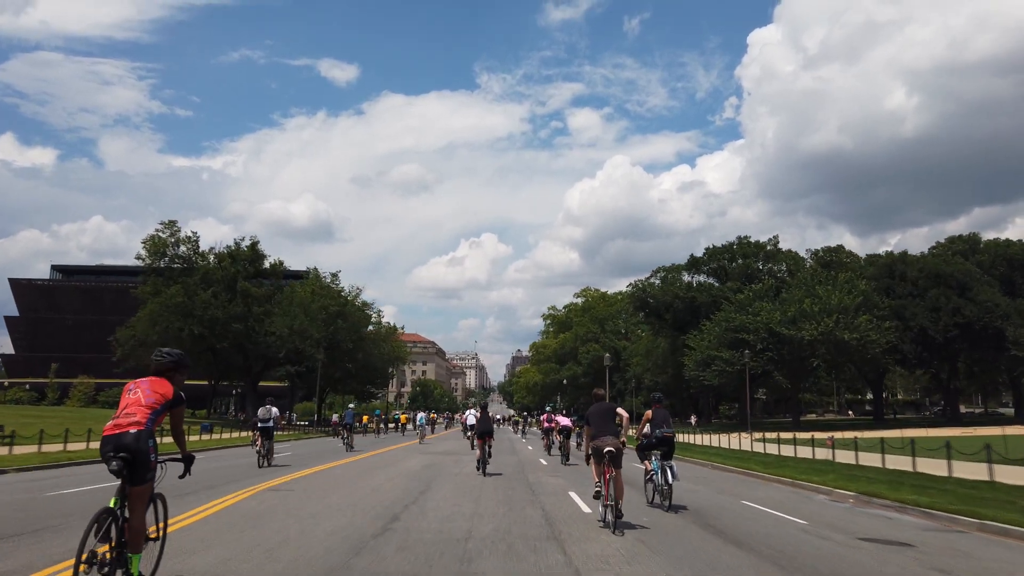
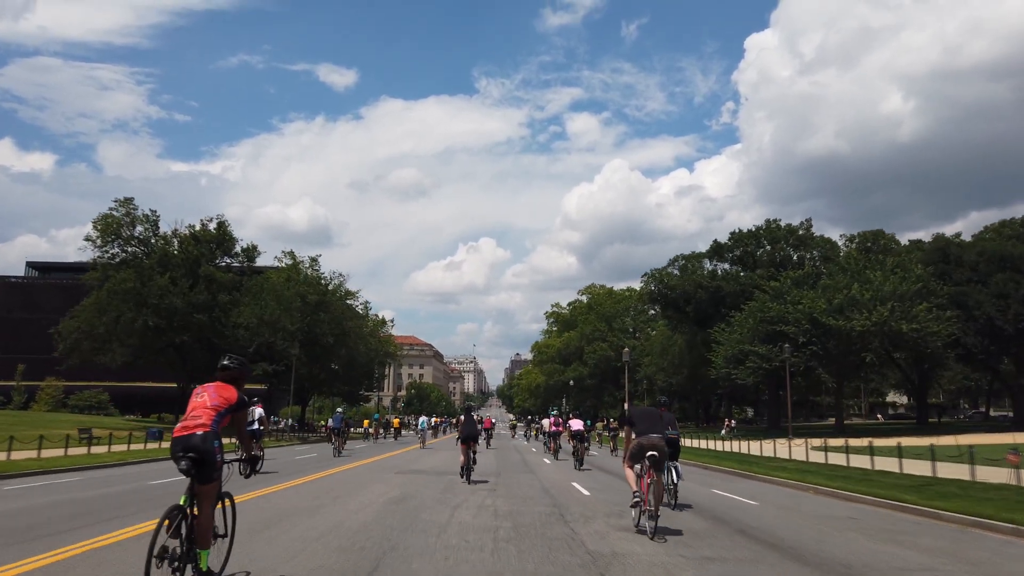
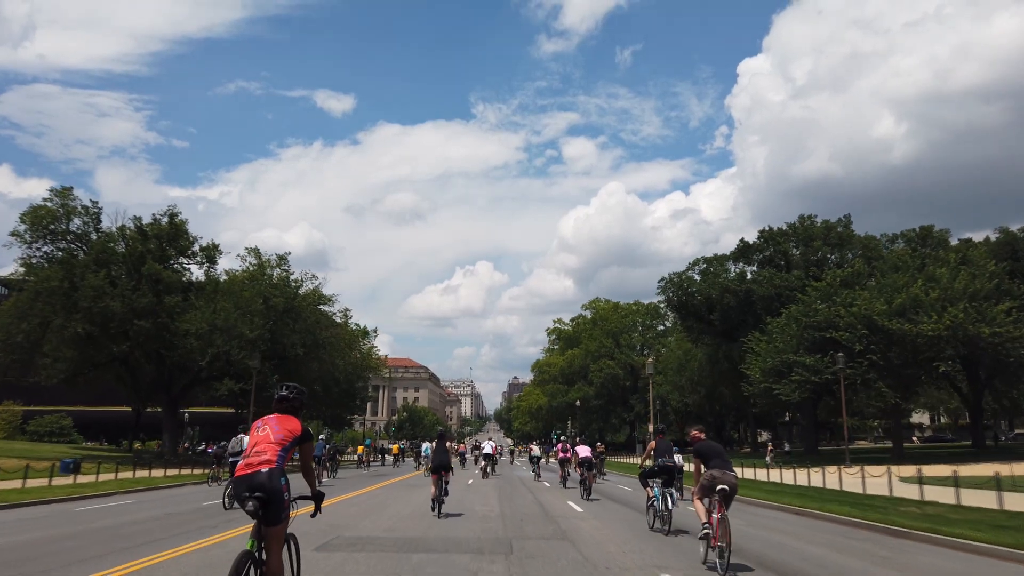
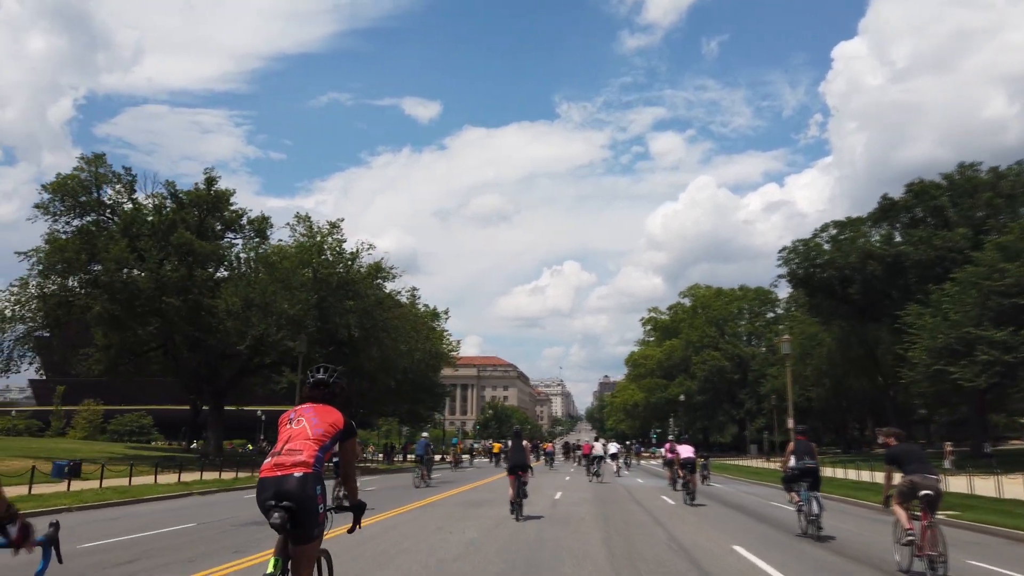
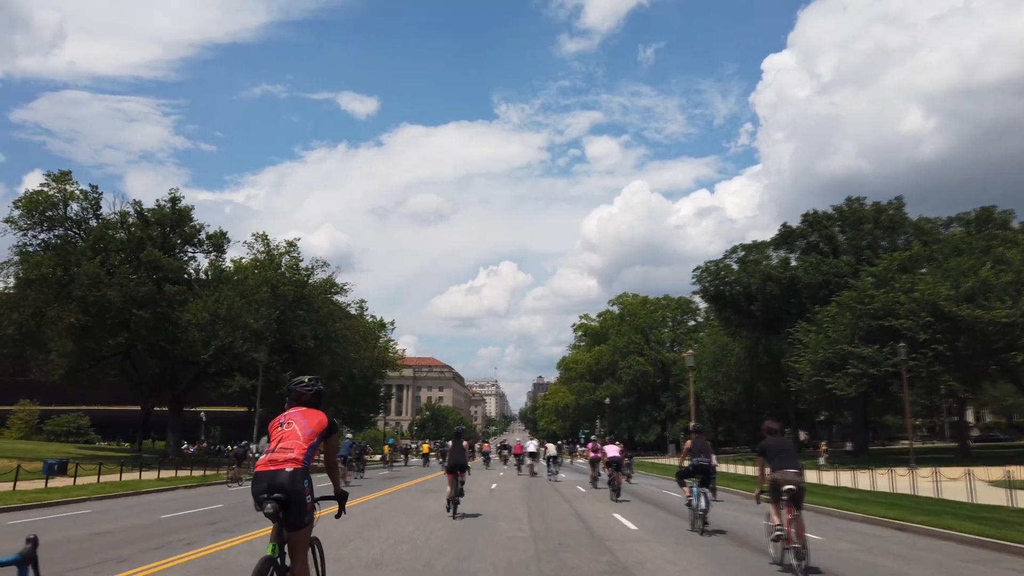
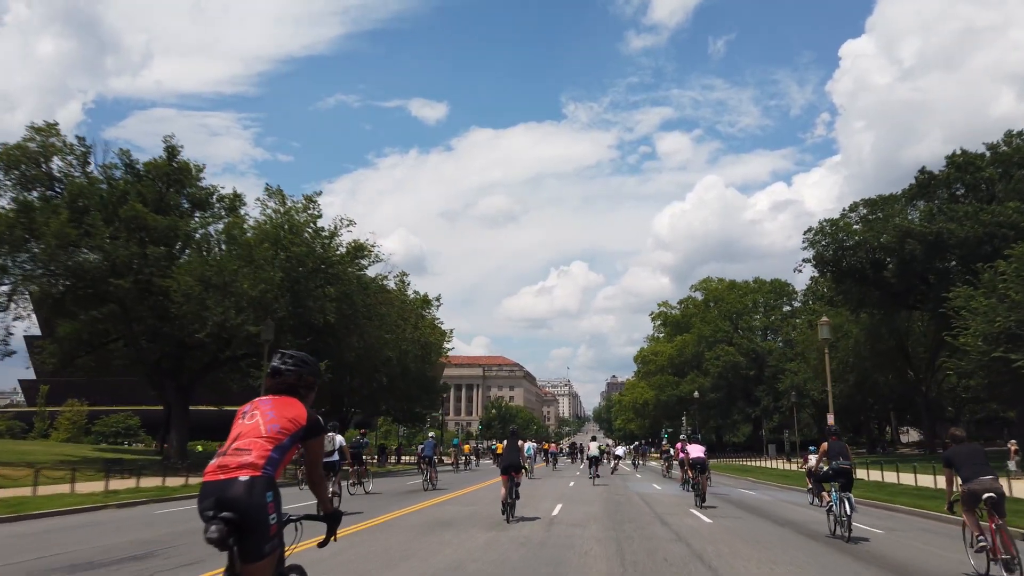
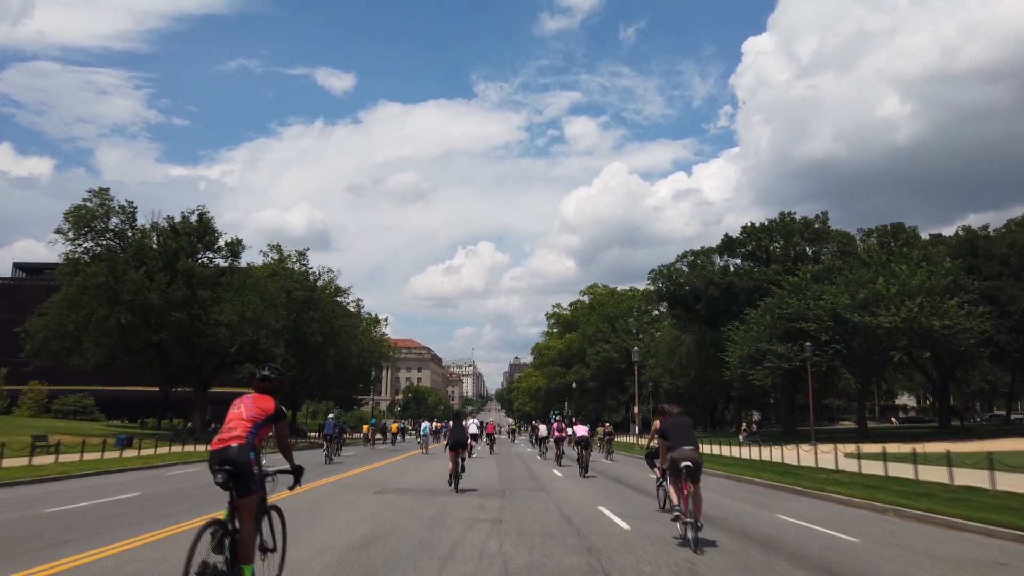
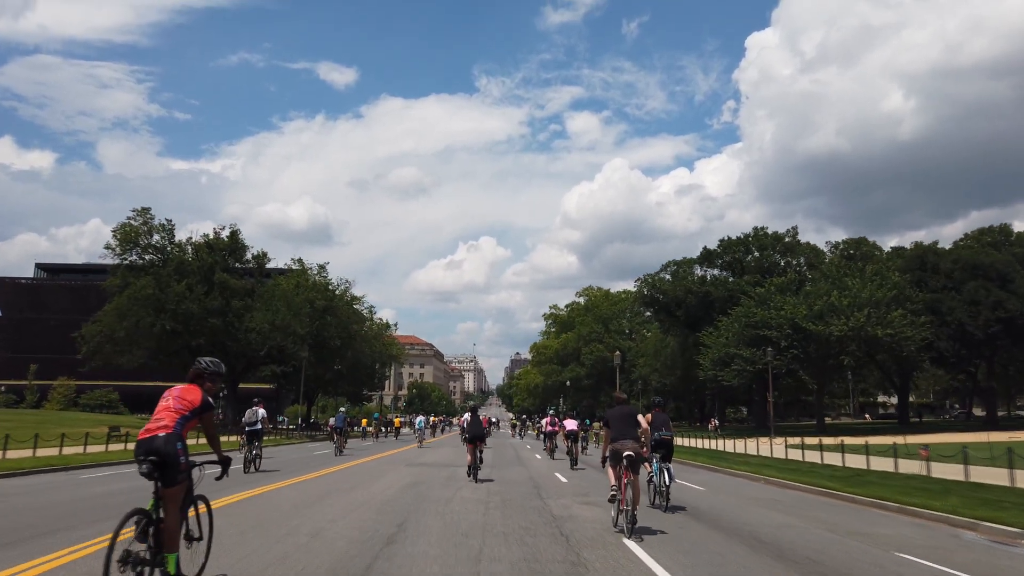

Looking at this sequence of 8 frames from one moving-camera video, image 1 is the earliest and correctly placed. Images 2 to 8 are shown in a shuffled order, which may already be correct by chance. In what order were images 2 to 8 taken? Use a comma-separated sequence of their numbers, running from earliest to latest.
8, 2, 7, 3, 5, 4, 6
